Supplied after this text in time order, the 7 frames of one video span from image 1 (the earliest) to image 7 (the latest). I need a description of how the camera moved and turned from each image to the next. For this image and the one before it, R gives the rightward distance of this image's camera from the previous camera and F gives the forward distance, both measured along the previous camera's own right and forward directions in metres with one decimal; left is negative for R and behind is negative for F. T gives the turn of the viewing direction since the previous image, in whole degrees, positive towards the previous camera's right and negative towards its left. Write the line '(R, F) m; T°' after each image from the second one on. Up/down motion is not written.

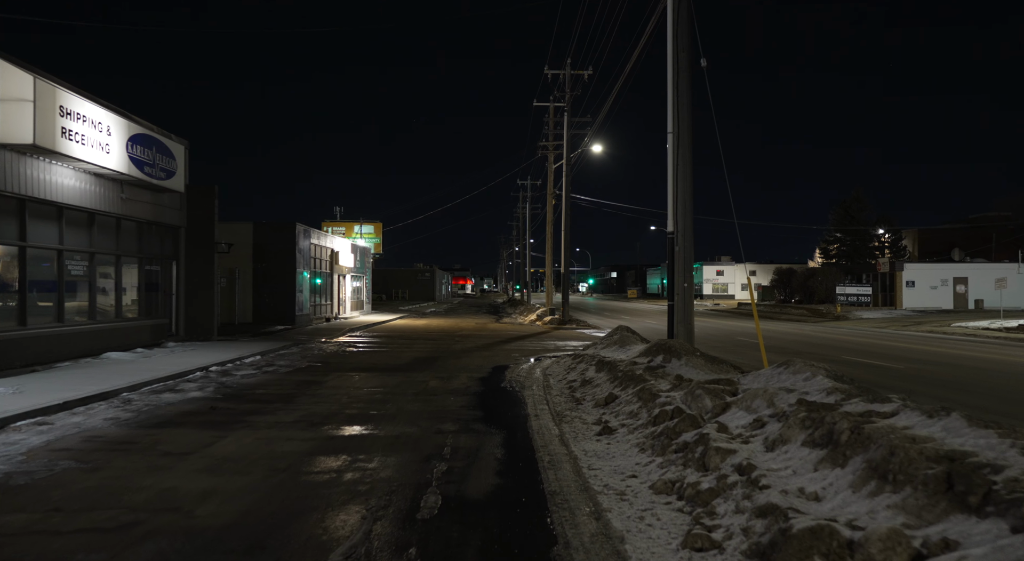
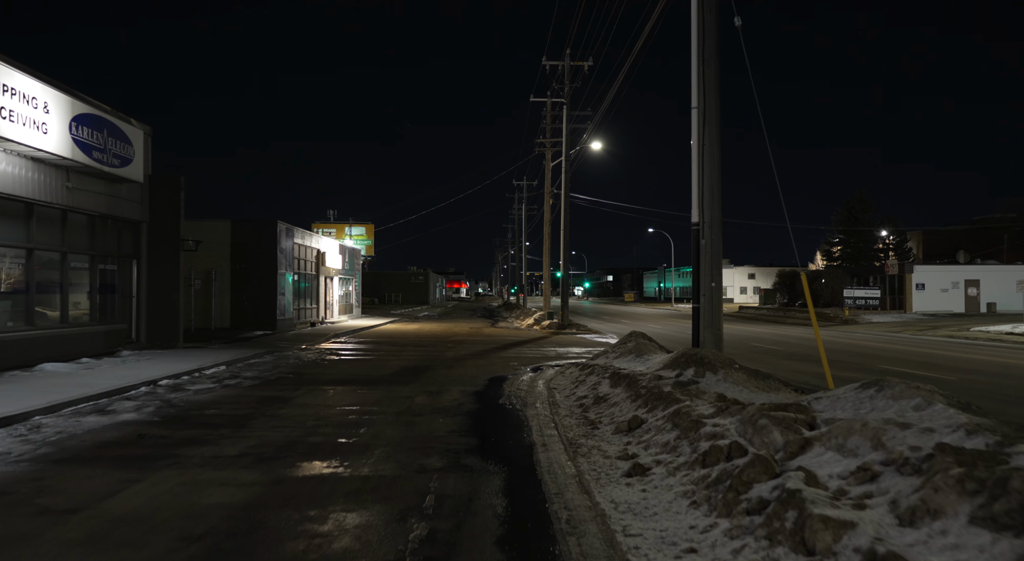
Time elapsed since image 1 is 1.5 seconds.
(-0.1, +2.0) m; 0°
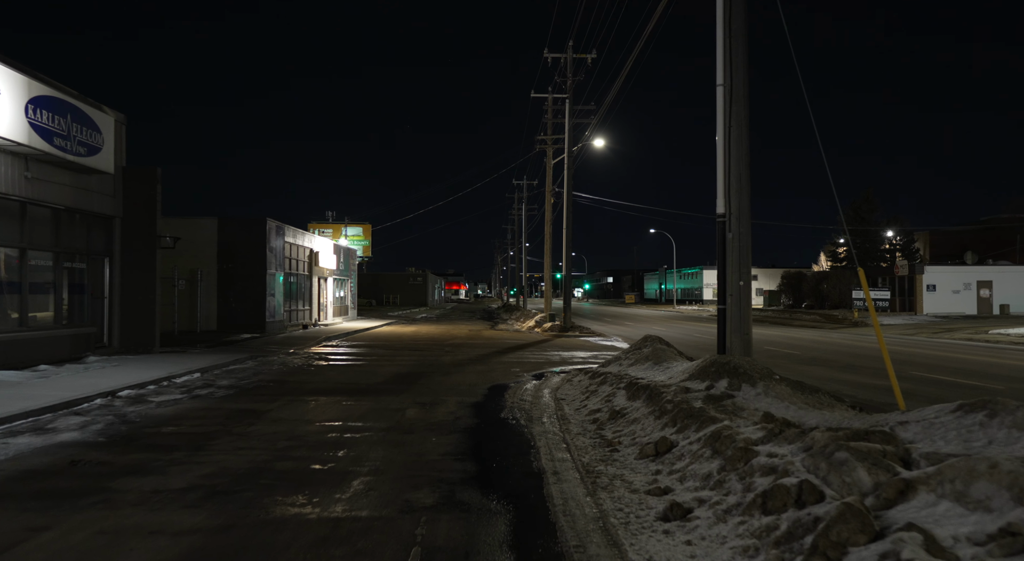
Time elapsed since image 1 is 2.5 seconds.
(-0.1, +1.4) m; 0°
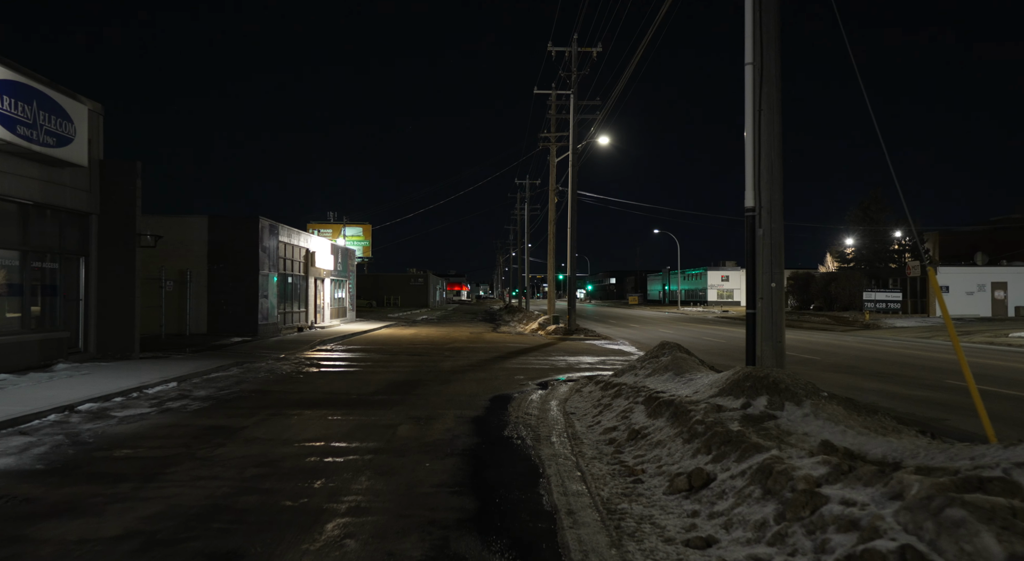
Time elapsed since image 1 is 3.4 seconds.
(0.0, +1.2) m; 0°
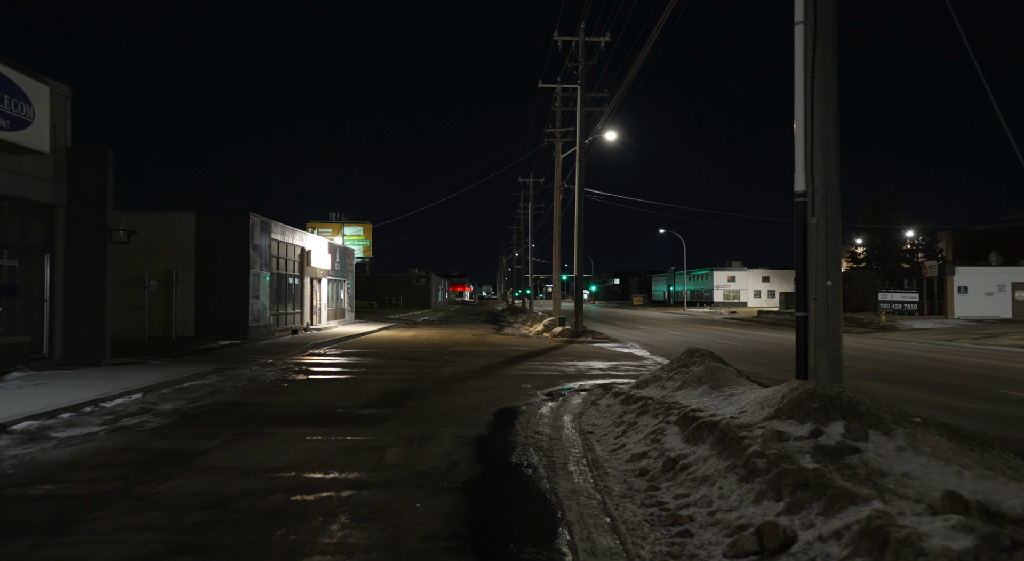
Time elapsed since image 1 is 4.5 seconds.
(-0.1, +1.5) m; 0°
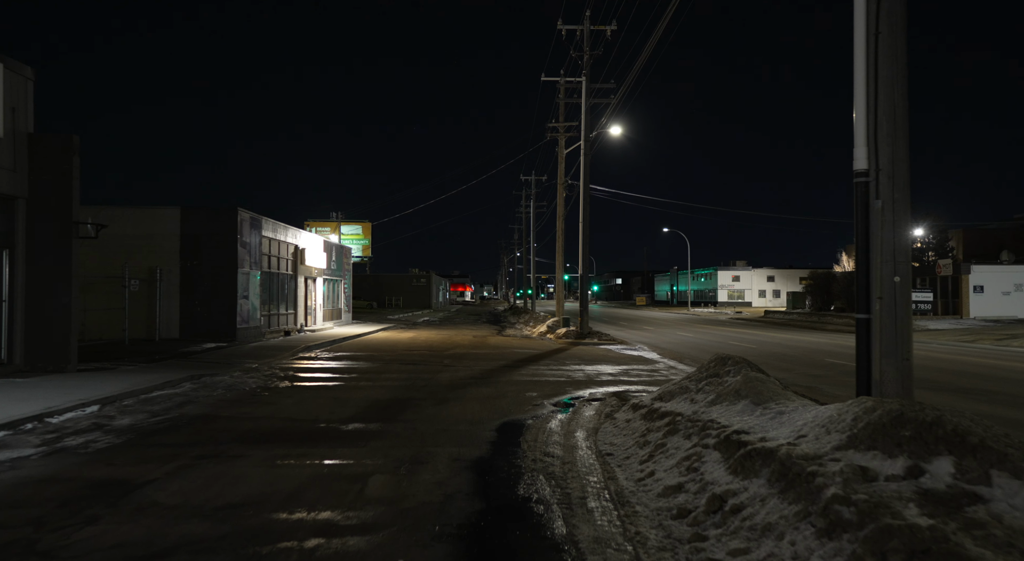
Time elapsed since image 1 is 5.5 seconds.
(-0.1, +1.3) m; 0°
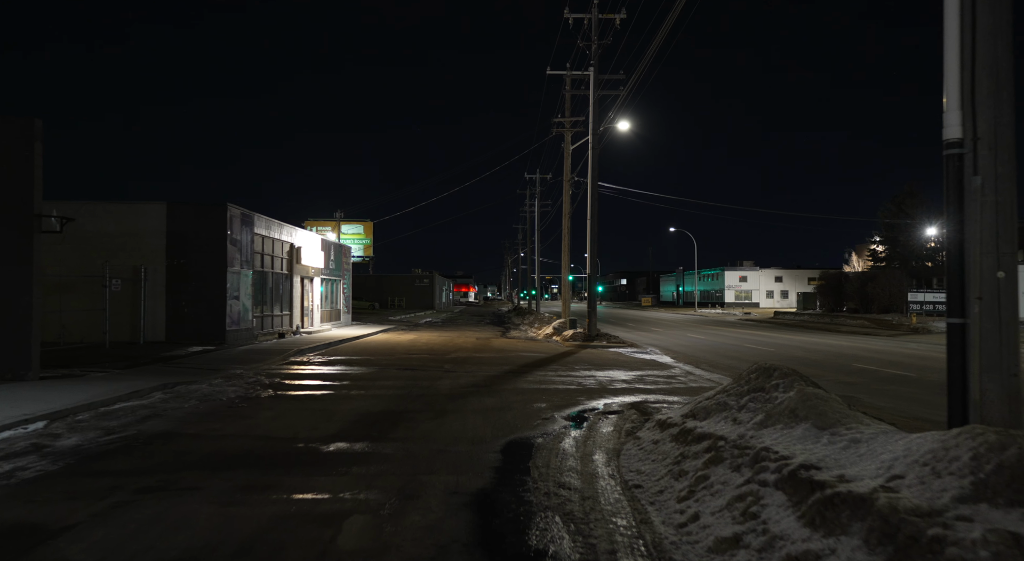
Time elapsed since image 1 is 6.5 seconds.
(0.0, +1.4) m; 0°
